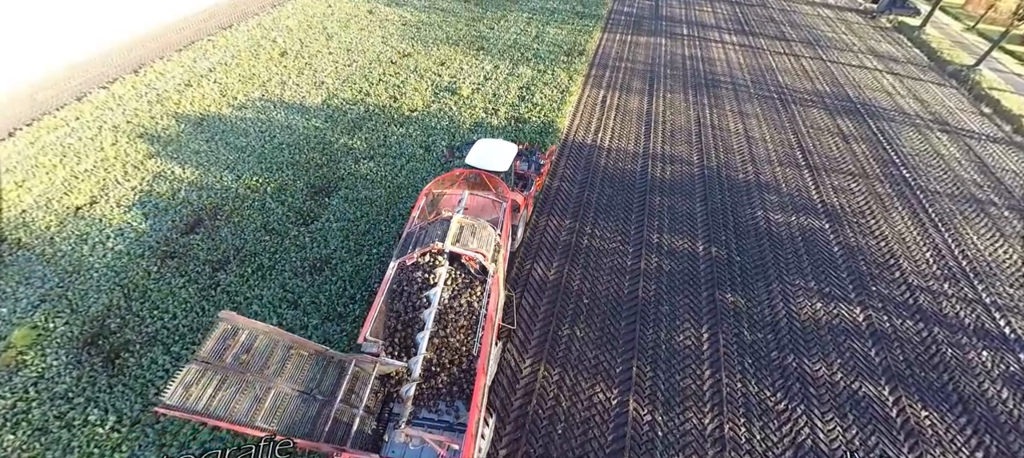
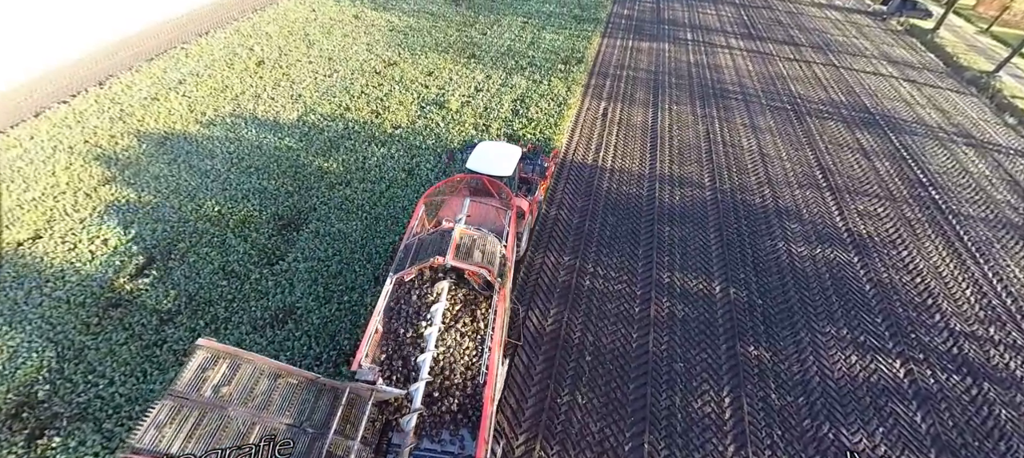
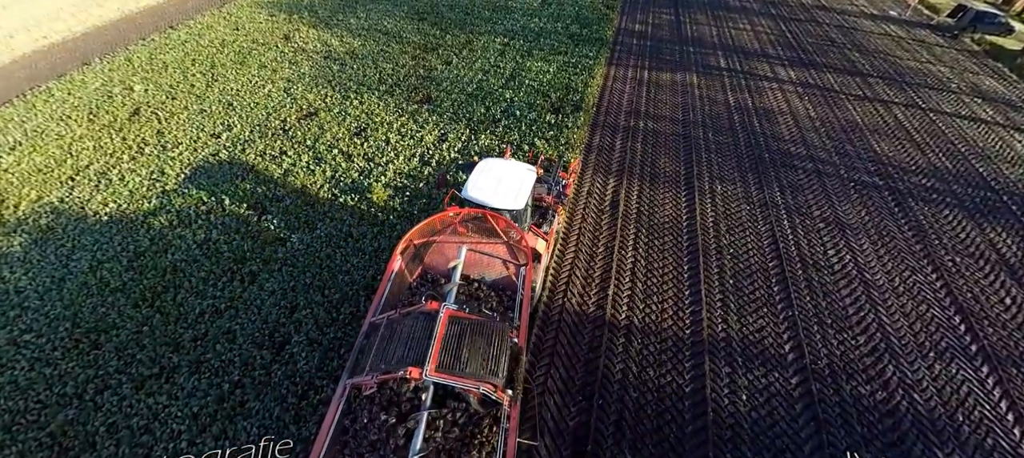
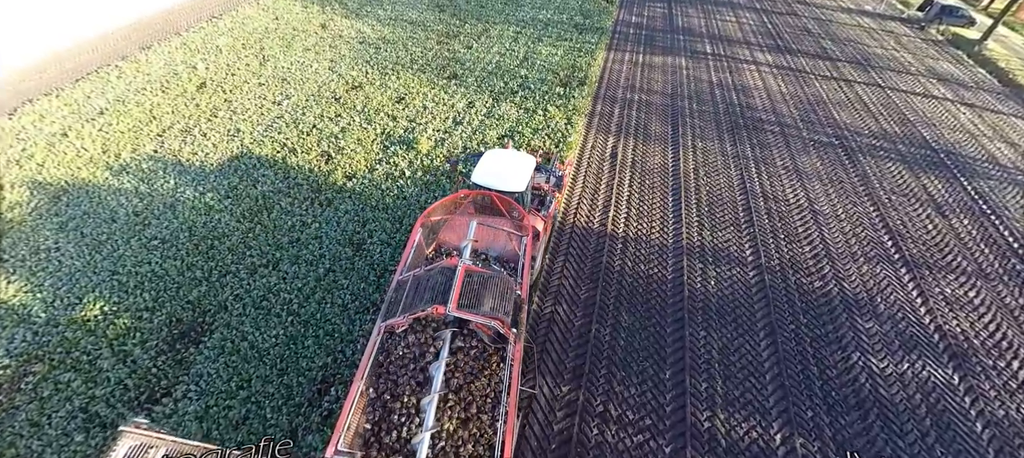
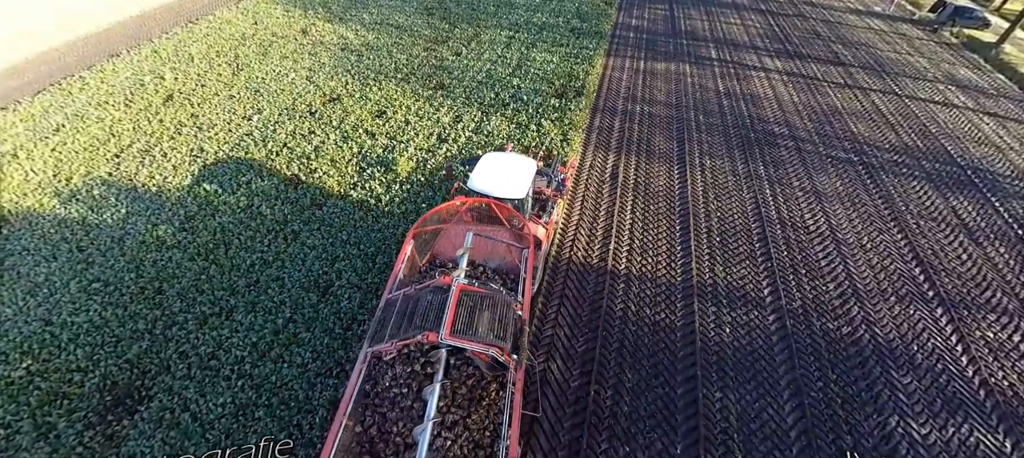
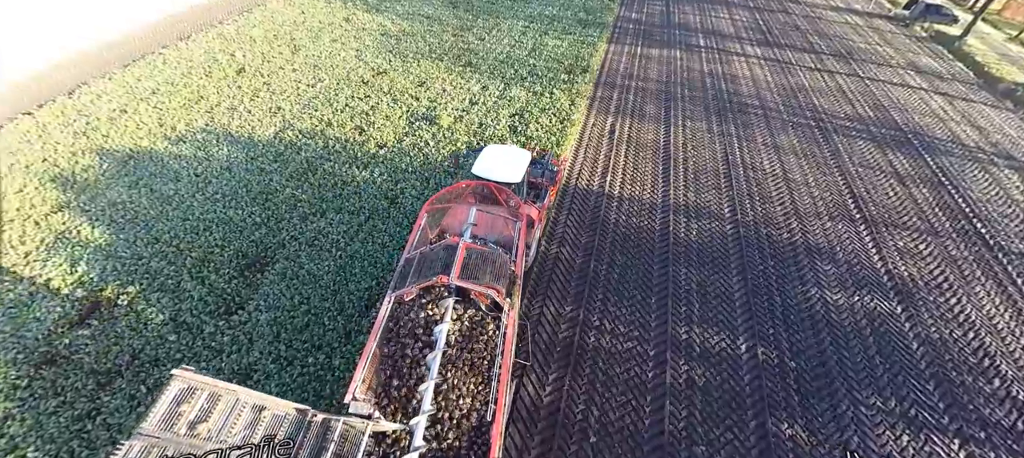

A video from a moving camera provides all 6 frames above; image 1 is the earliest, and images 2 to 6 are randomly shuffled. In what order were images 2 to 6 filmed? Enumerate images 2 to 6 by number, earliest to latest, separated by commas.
2, 6, 4, 5, 3
